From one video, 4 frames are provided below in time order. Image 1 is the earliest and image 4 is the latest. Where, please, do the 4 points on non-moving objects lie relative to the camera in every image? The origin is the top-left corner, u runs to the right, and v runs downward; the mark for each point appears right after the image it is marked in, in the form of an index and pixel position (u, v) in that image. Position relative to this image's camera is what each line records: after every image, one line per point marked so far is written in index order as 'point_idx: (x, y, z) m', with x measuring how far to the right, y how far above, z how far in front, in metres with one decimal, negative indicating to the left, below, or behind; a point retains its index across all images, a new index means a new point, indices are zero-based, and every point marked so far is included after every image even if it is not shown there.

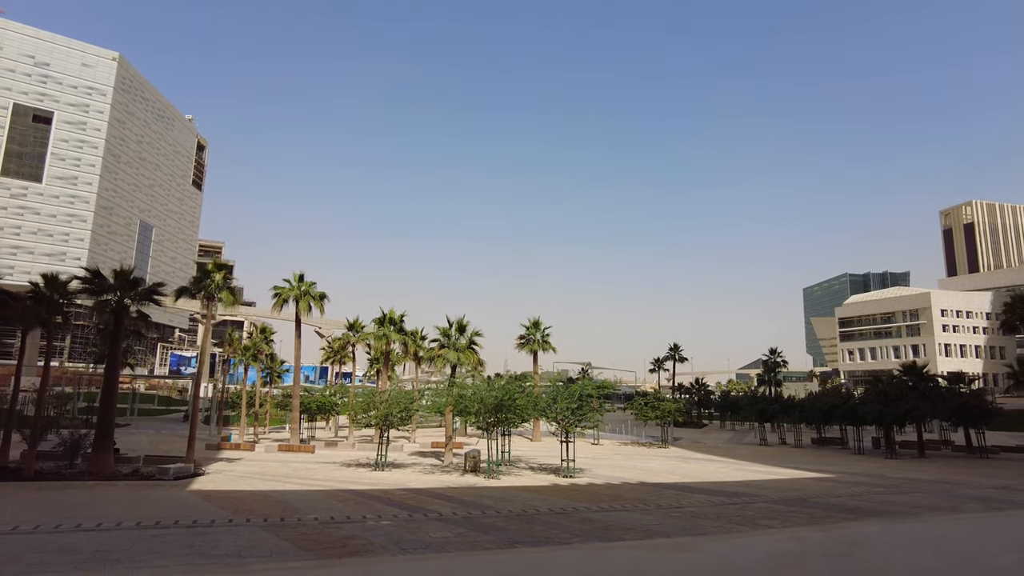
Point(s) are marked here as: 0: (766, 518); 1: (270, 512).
0: (+7.0, -6.2, +17.5) m
1: (-6.2, -5.8, +16.6) m
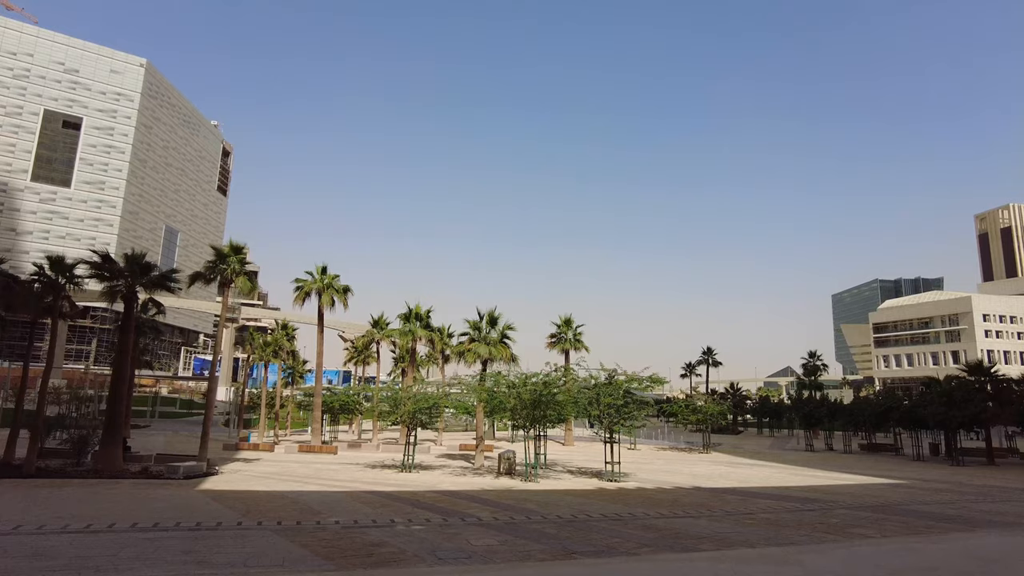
0: (+8.1, -5.5, +15.0) m
1: (-5.1, -5.1, +14.6) m
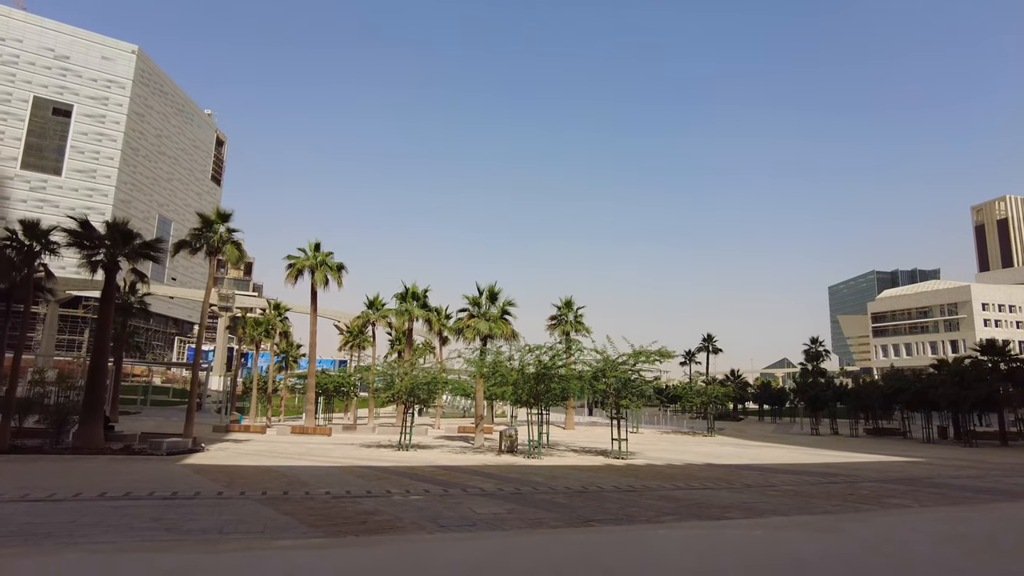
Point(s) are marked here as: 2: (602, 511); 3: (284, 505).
0: (+8.2, -4.5, +13.9) m
1: (-5.0, -4.1, +13.4) m
2: (+1.6, -3.9, +11.2) m
3: (-4.0, -3.8, +11.2) m
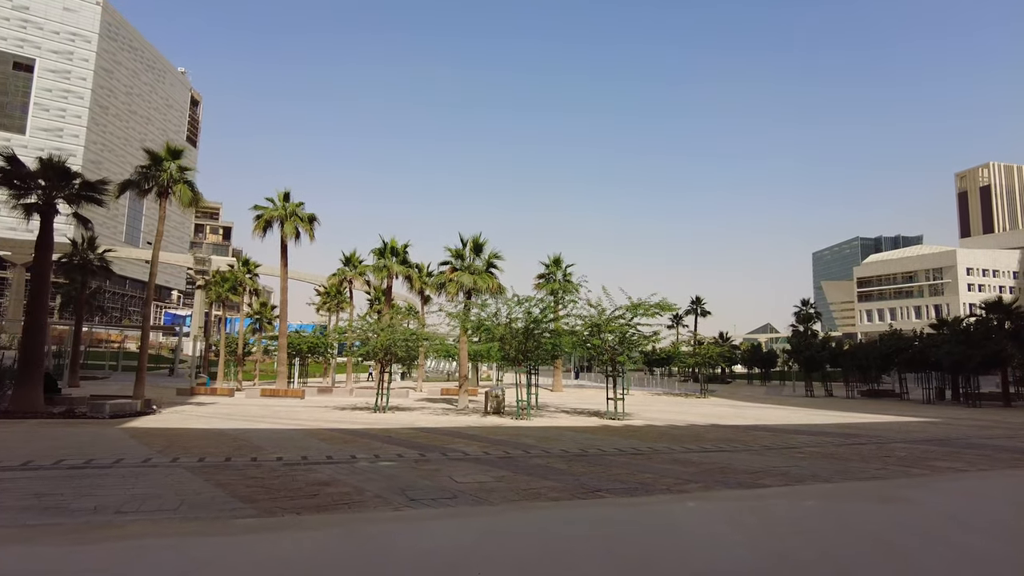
0: (+8.0, -3.2, +12.1) m
1: (-5.2, -2.9, +11.3) m
2: (+1.4, -2.7, +9.3) m
3: (-4.1, -2.6, +9.1) m
